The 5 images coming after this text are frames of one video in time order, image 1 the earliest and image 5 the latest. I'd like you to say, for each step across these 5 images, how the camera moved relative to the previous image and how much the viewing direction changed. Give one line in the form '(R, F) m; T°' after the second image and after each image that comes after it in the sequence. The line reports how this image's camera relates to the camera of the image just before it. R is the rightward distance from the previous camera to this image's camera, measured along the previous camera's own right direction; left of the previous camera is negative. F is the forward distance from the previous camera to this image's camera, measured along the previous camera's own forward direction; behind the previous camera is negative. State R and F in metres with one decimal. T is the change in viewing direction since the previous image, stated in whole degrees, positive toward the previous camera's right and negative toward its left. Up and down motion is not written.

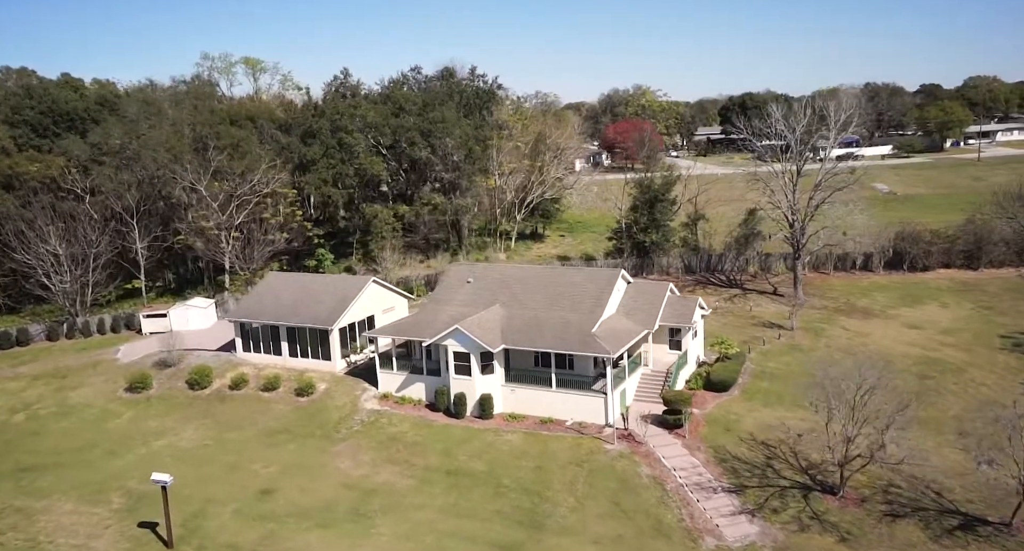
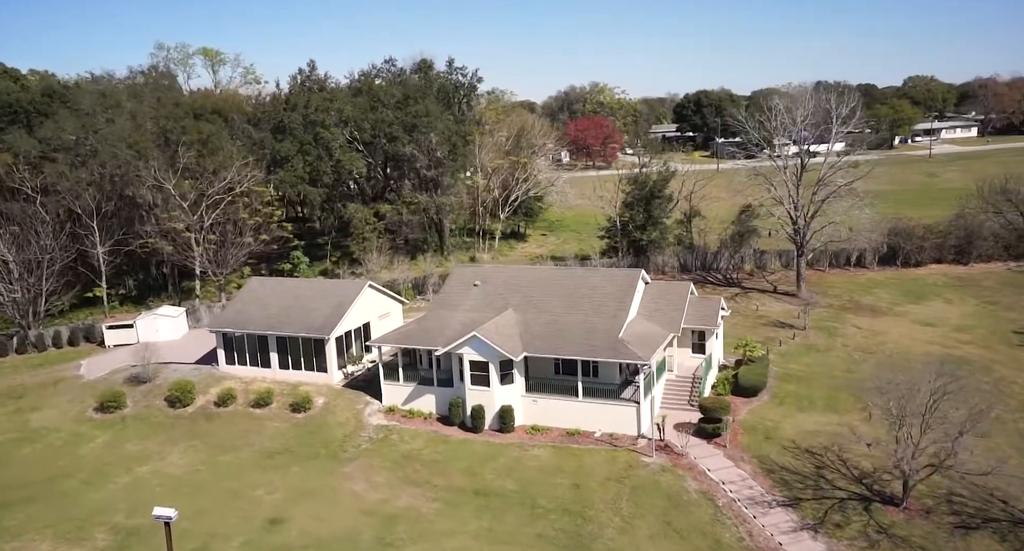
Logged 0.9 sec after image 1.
(-3.3, +2.6) m; +4°
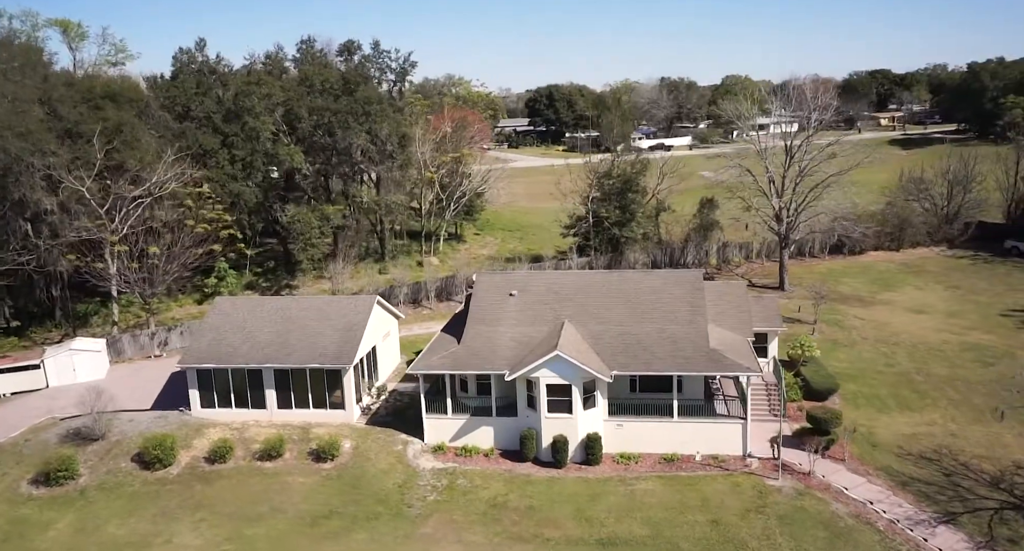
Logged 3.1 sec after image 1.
(-9.5, +6.0) m; +13°
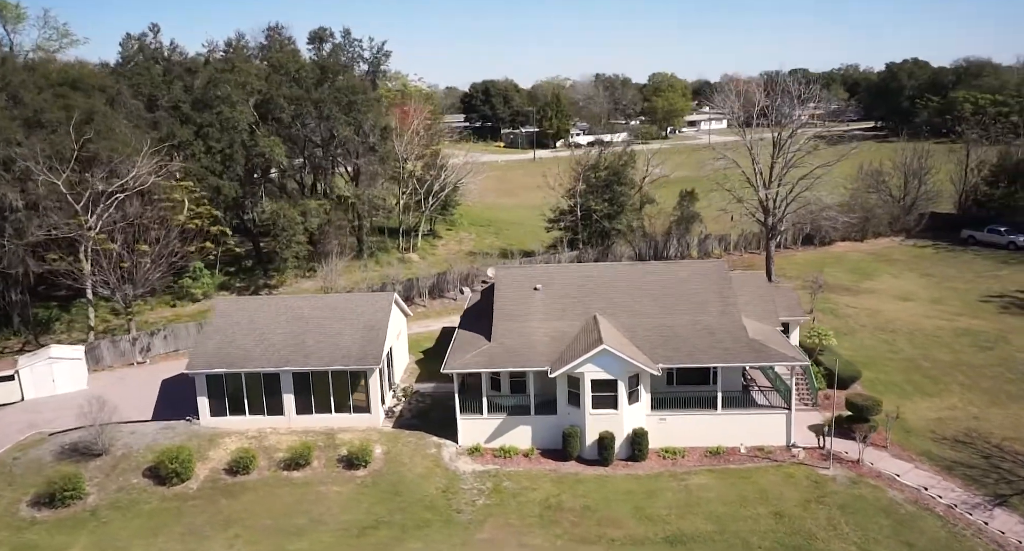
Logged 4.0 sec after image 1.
(-4.2, +1.3) m; +6°
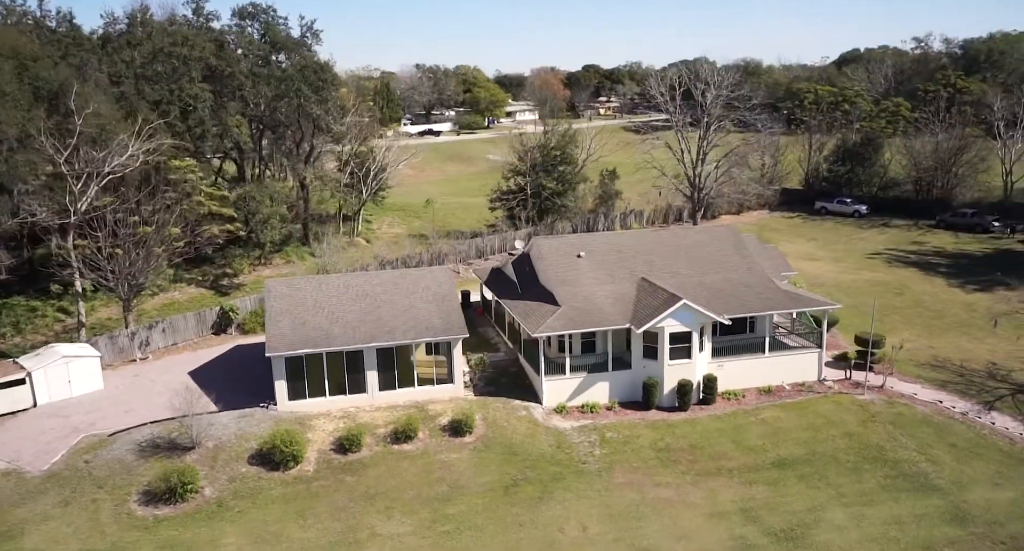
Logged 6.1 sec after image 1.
(-11.0, +0.2) m; +16°
